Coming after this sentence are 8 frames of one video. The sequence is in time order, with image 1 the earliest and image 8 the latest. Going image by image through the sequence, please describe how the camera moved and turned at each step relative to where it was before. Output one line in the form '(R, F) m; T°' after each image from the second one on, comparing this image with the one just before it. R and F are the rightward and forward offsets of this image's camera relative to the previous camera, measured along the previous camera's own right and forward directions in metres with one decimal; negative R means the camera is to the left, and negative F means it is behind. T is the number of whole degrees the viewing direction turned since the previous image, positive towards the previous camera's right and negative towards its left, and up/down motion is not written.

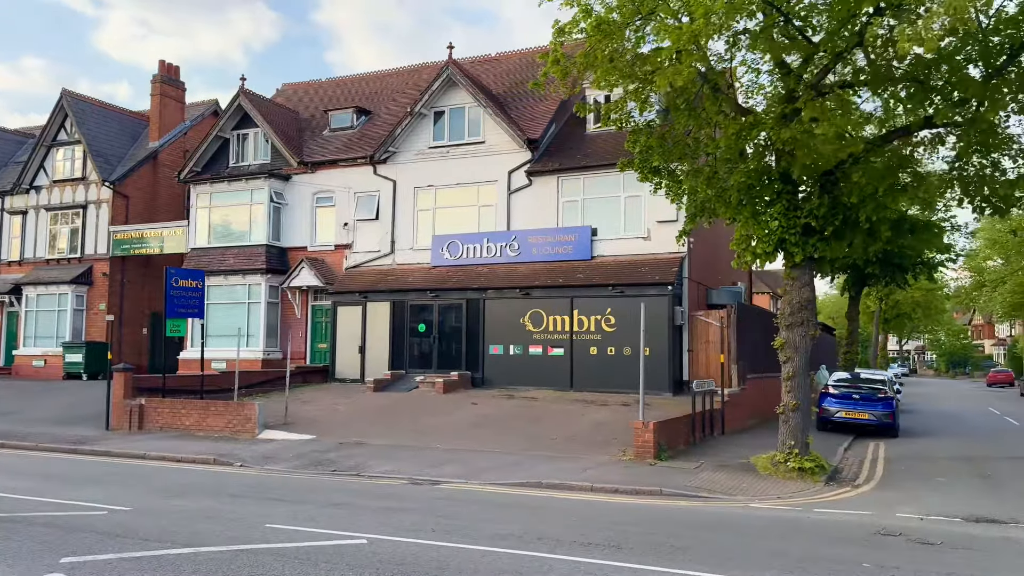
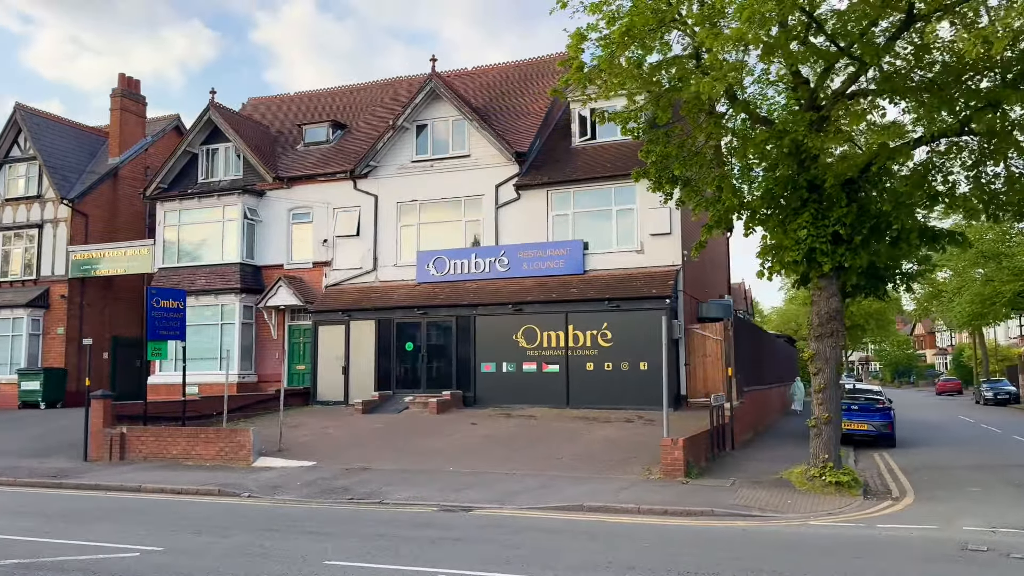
(-1.2, +0.5) m; +4°
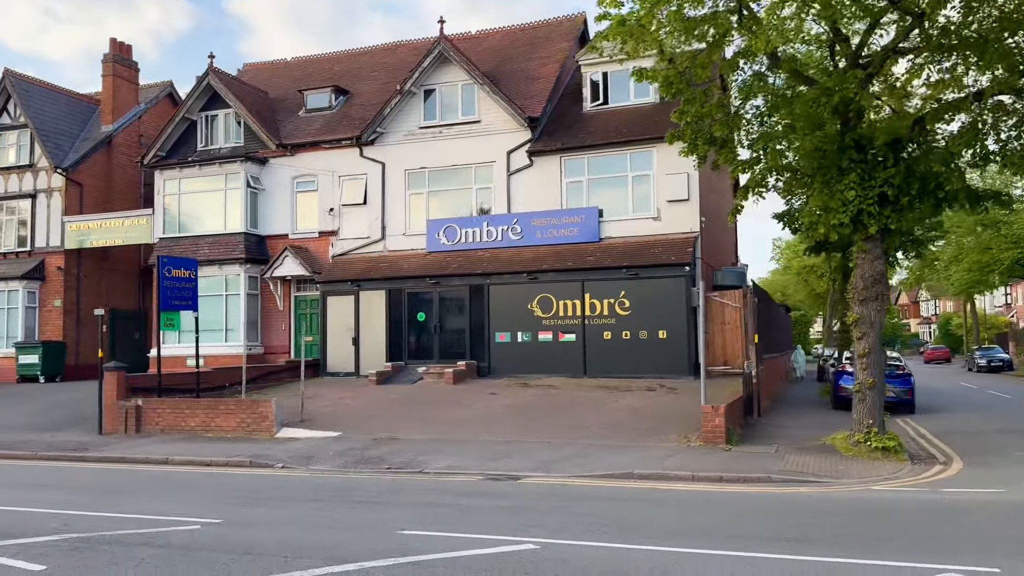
(-0.8, +0.4) m; +1°
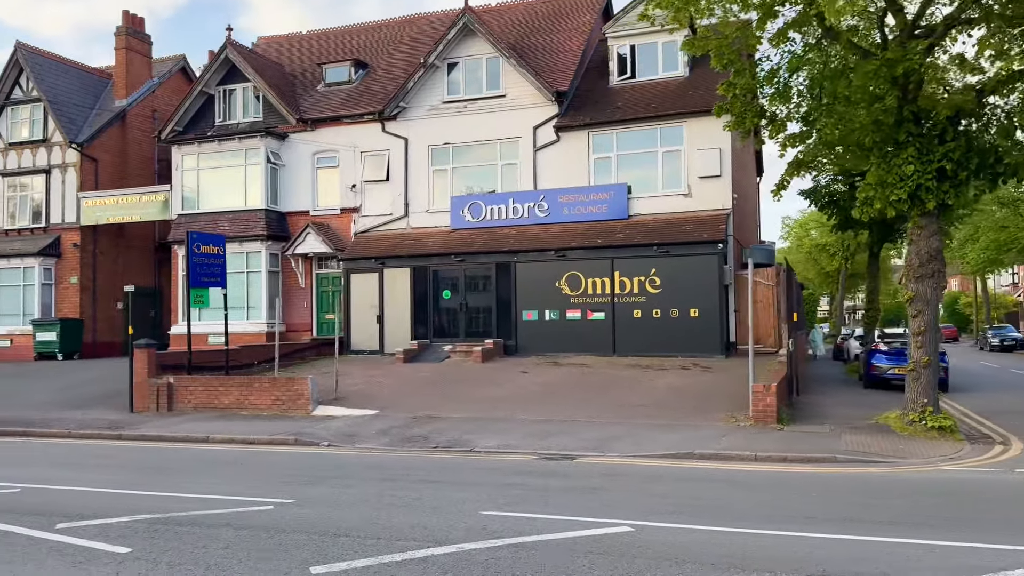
(-0.7, +0.3) m; 0°
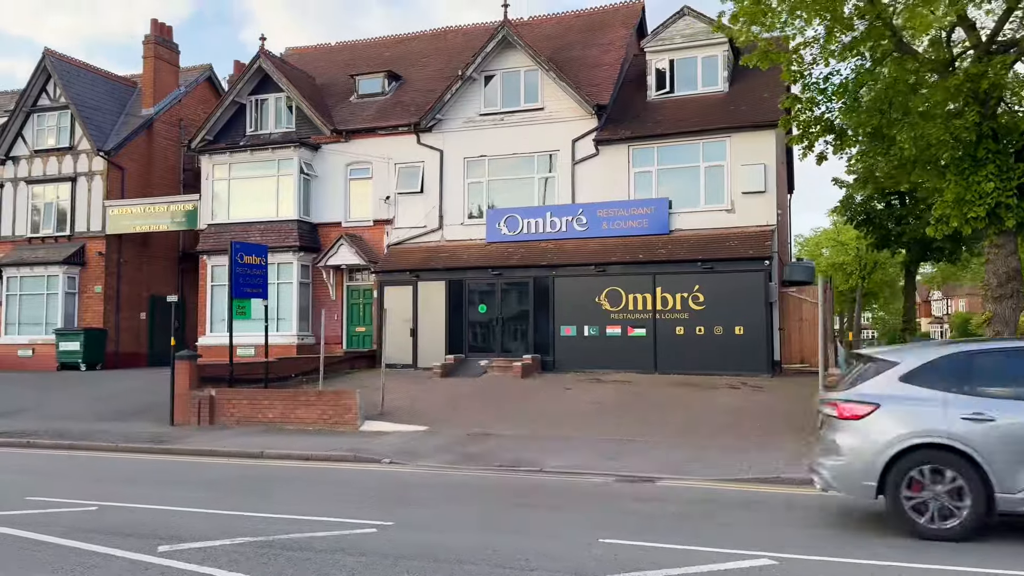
(-1.0, +0.3) m; 0°
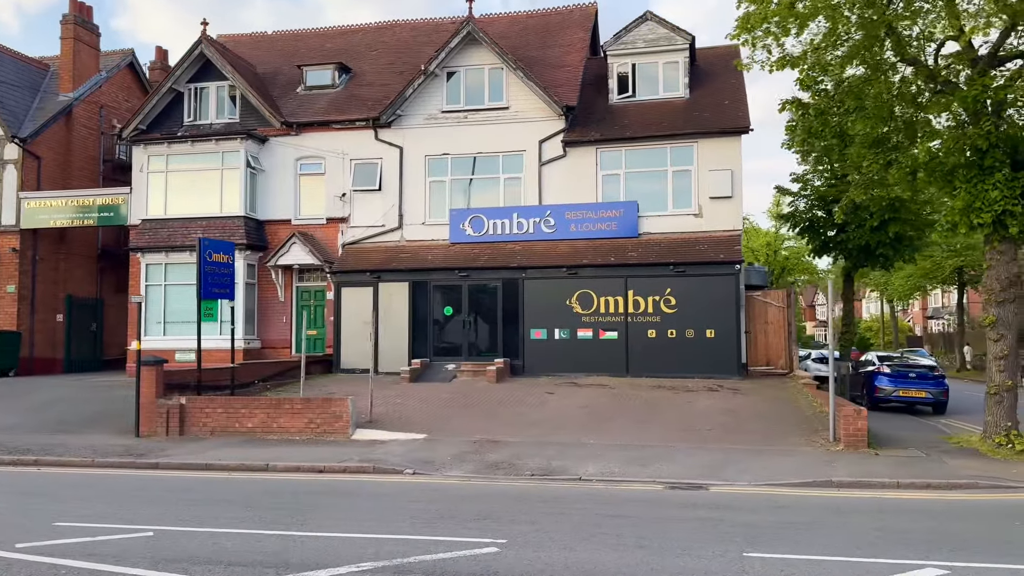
(-1.8, +0.6) m; +7°
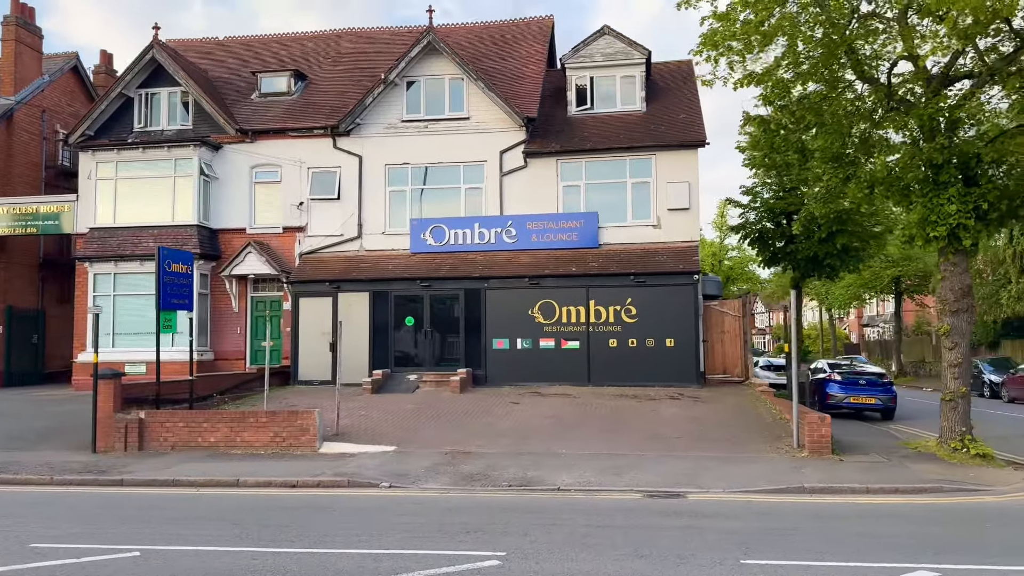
(-0.4, 0.0) m; +4°
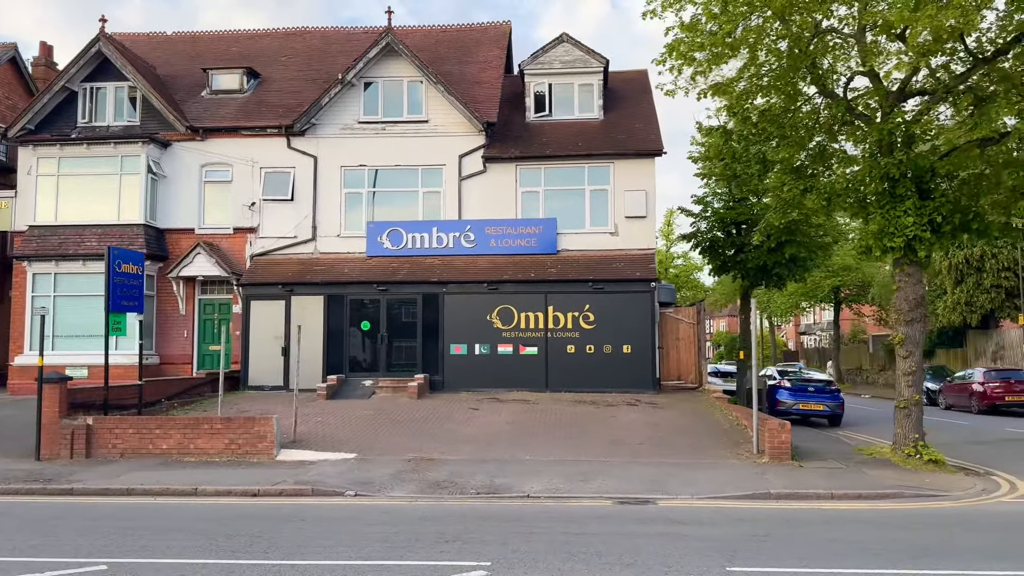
(-0.4, +0.1) m; +4°
